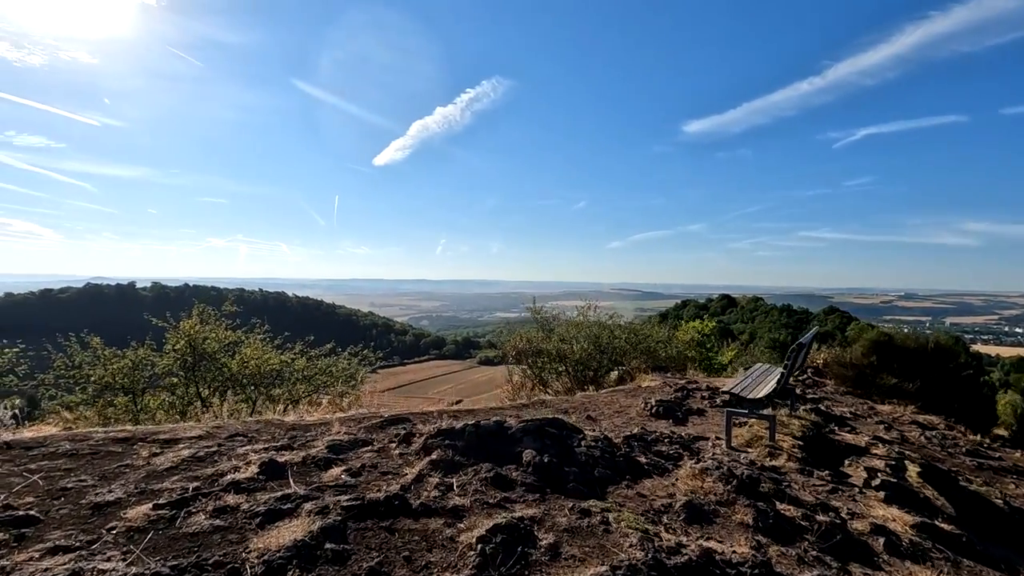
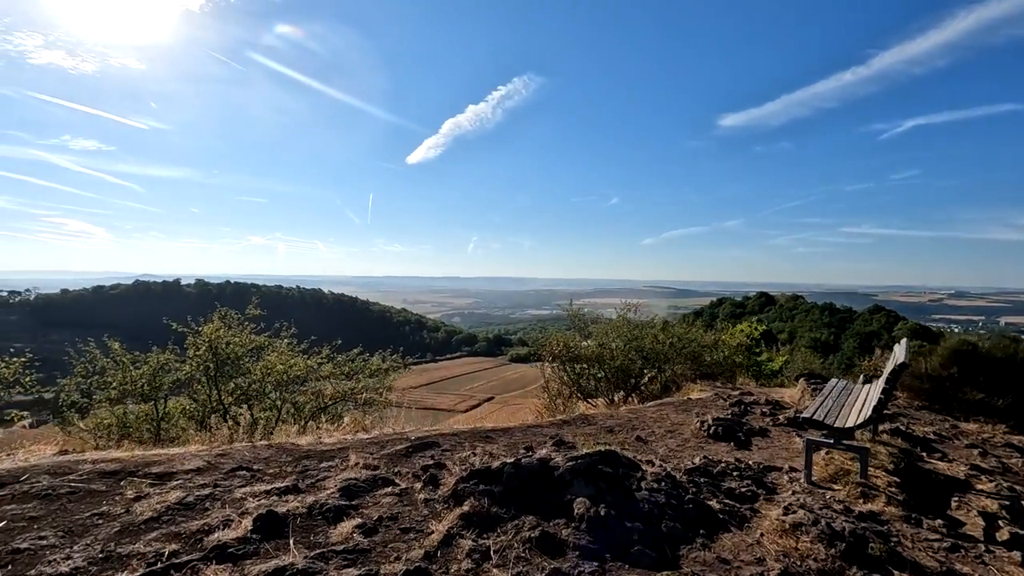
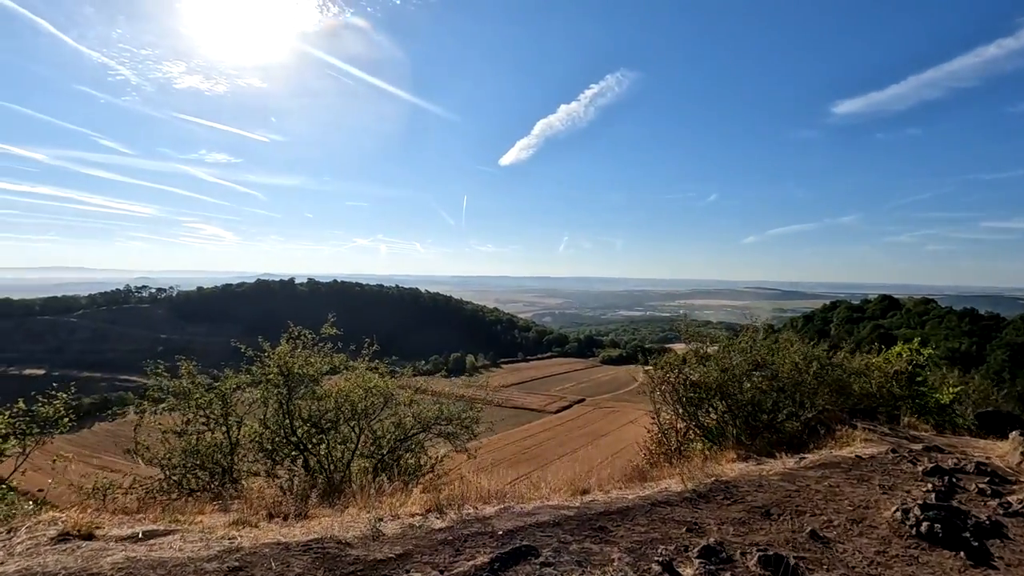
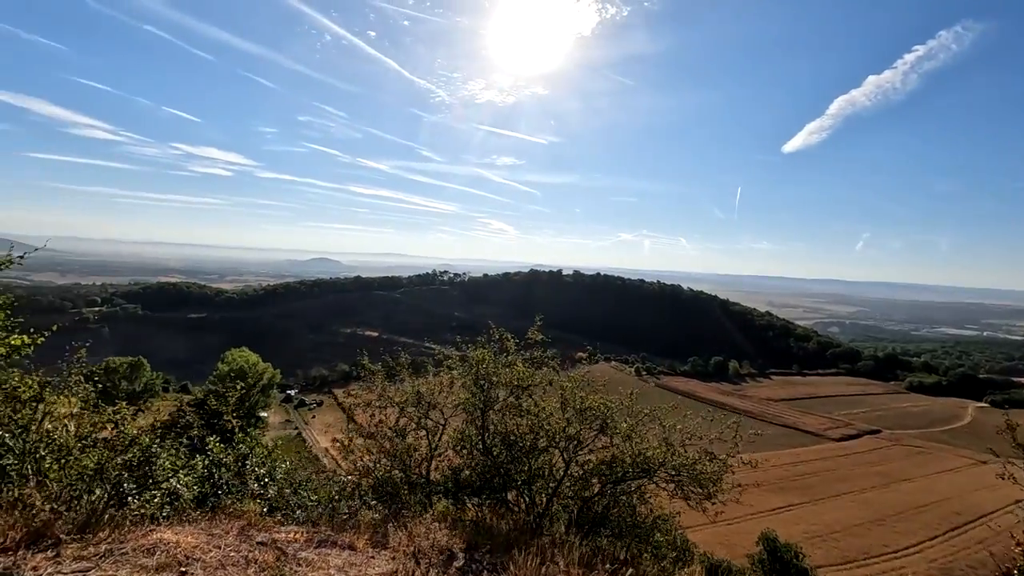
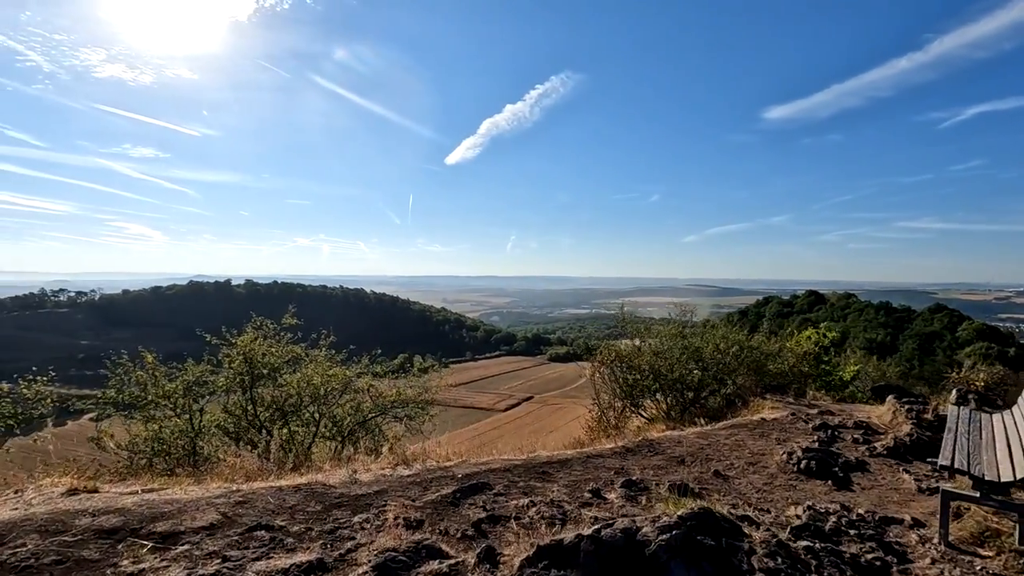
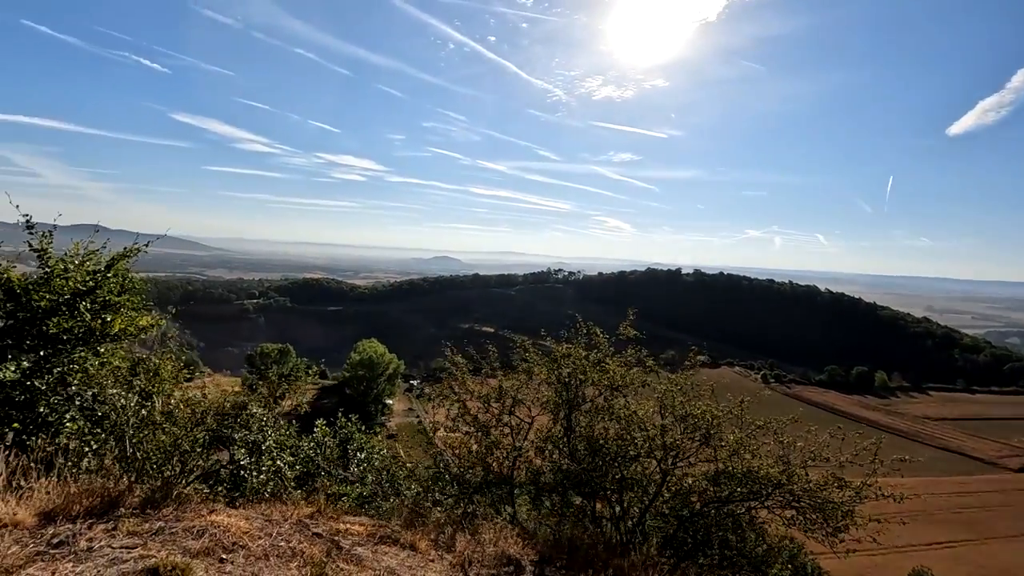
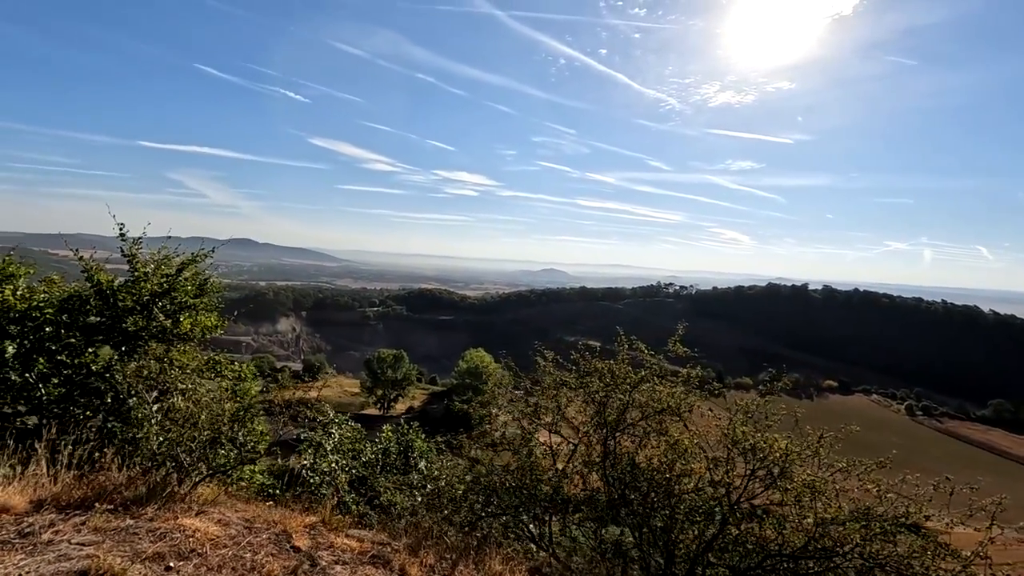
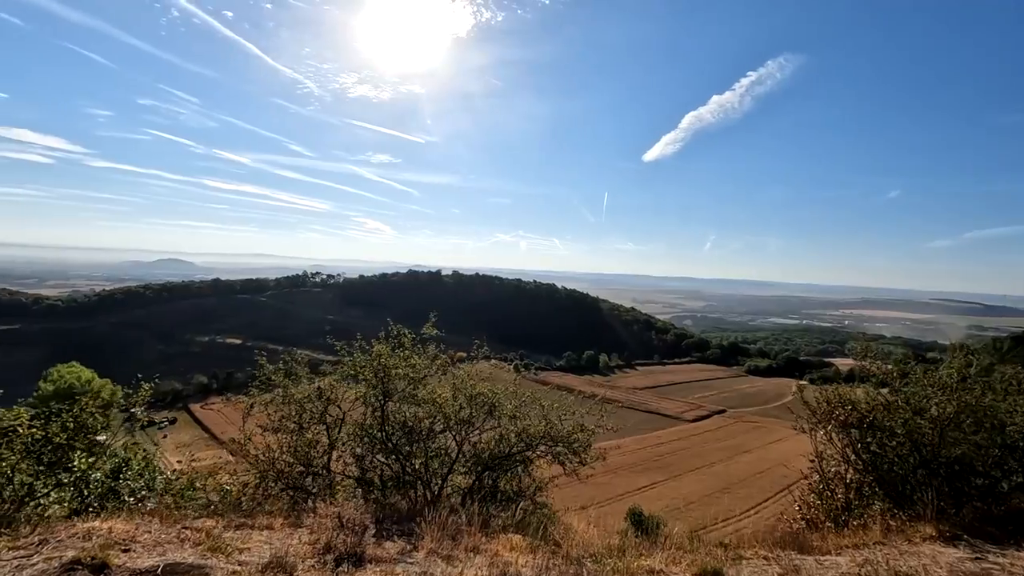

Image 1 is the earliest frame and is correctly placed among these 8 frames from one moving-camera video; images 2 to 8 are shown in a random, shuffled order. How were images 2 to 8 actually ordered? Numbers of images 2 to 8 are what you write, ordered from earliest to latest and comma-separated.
2, 5, 3, 8, 4, 6, 7
